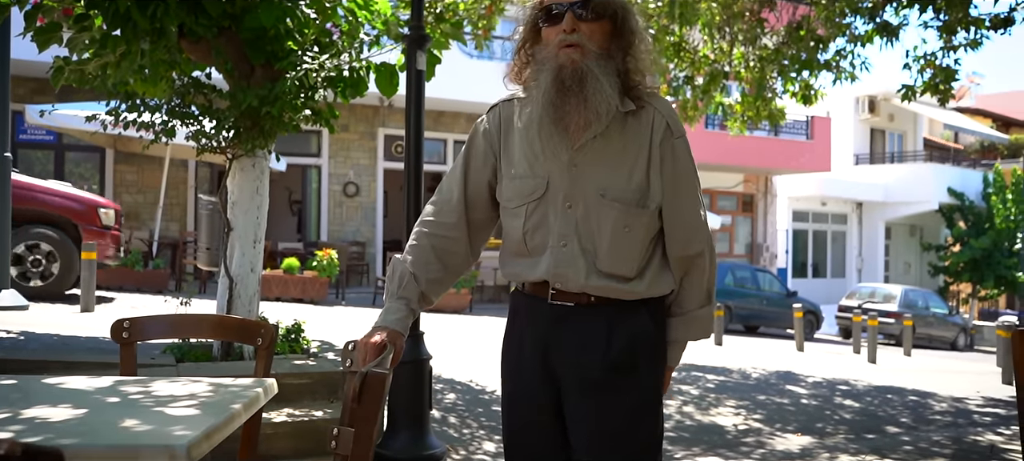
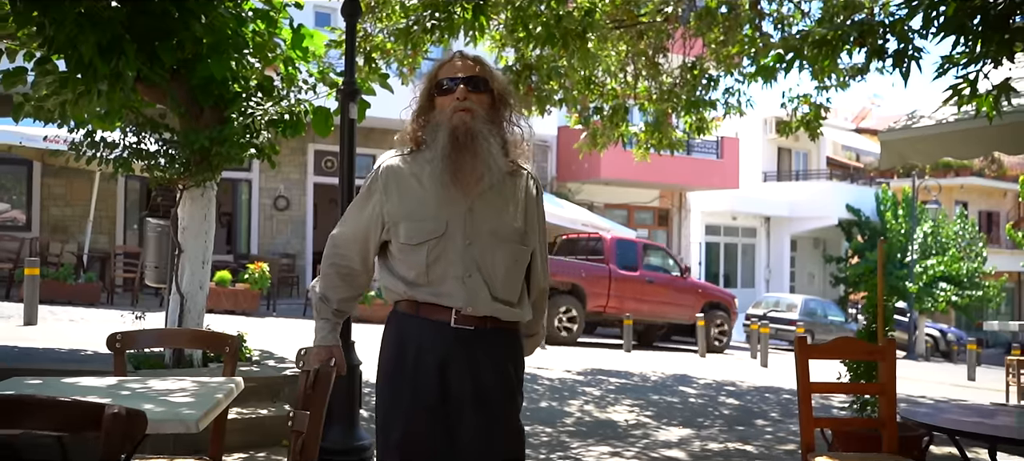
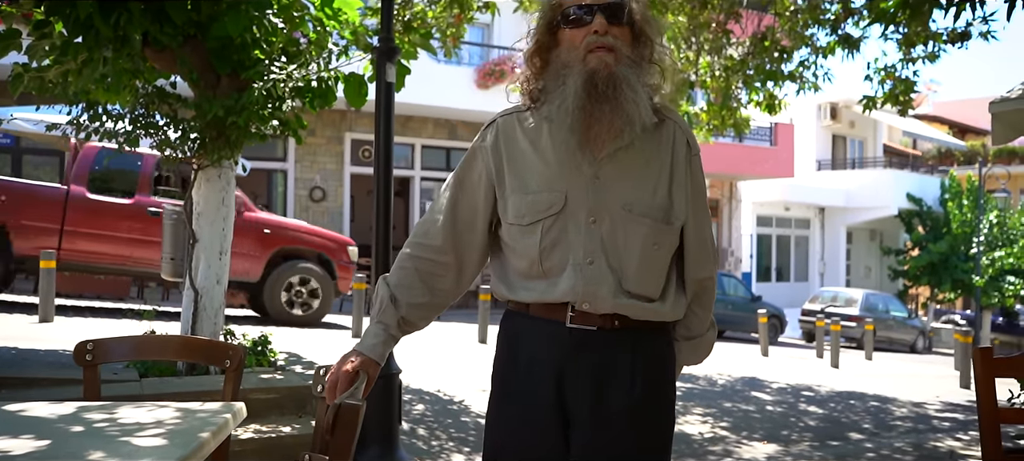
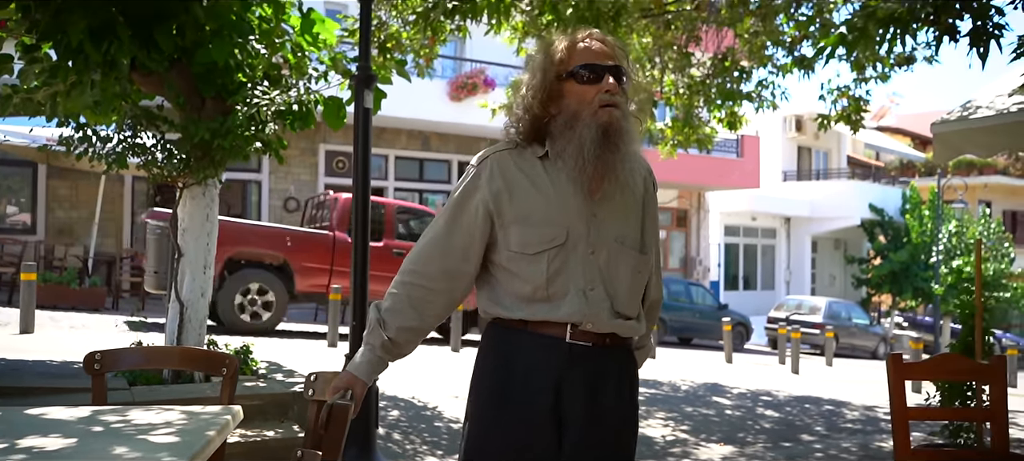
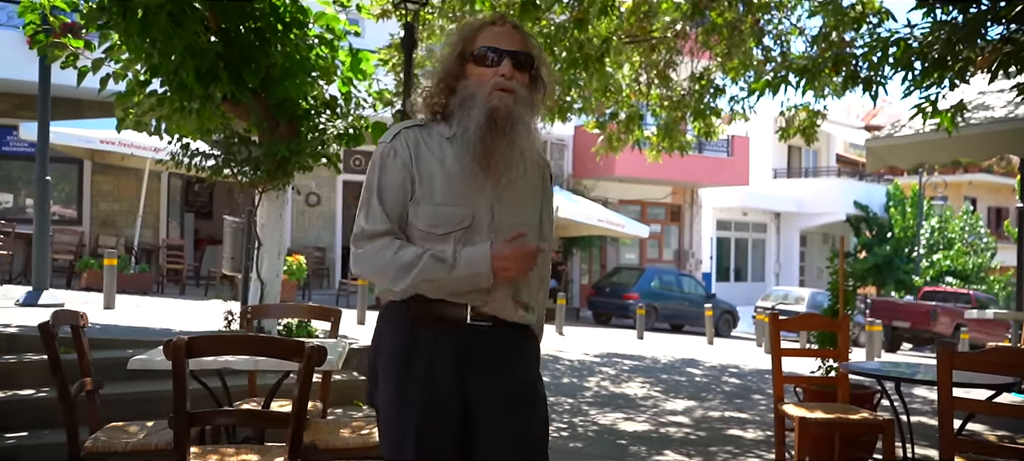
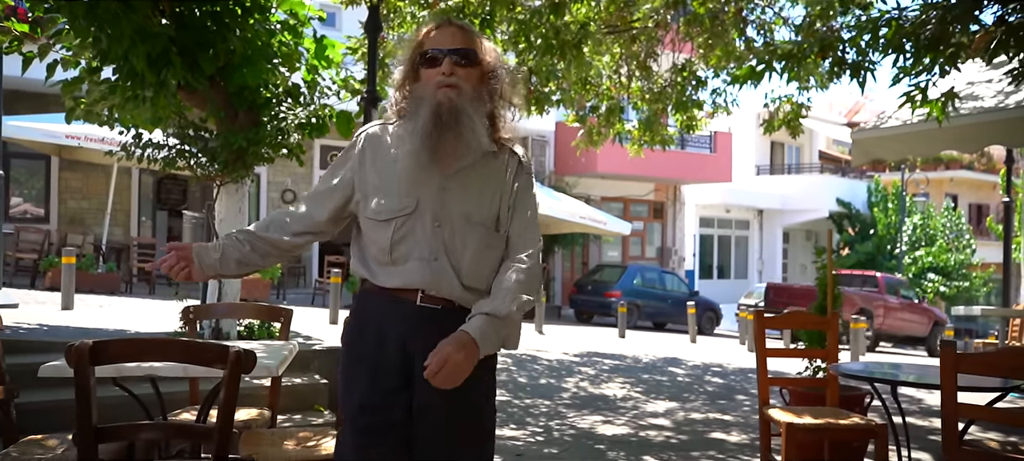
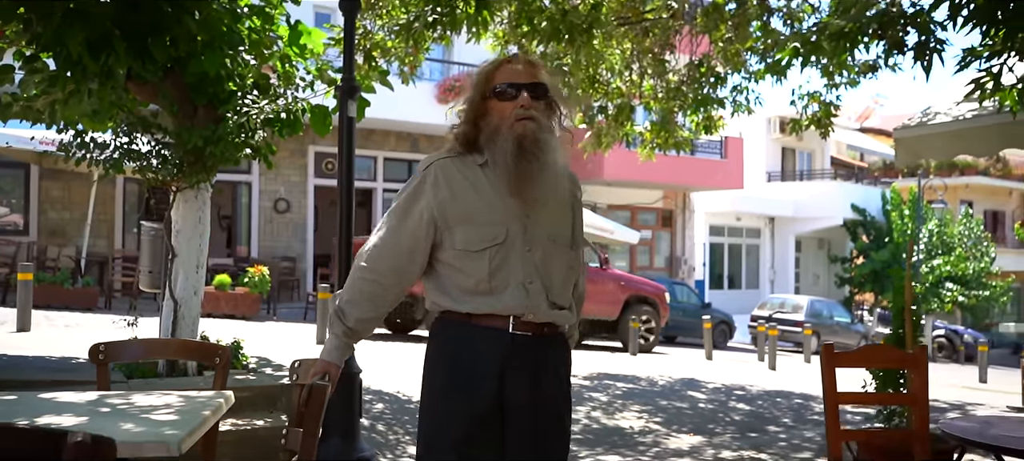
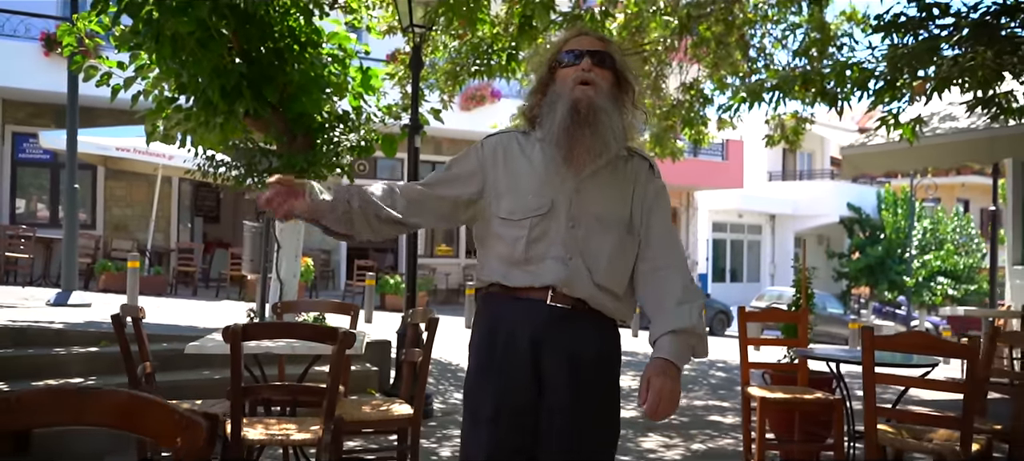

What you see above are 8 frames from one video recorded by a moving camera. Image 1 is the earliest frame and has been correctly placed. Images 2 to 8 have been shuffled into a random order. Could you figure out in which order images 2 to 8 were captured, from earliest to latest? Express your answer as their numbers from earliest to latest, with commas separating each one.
3, 4, 7, 2, 6, 5, 8
